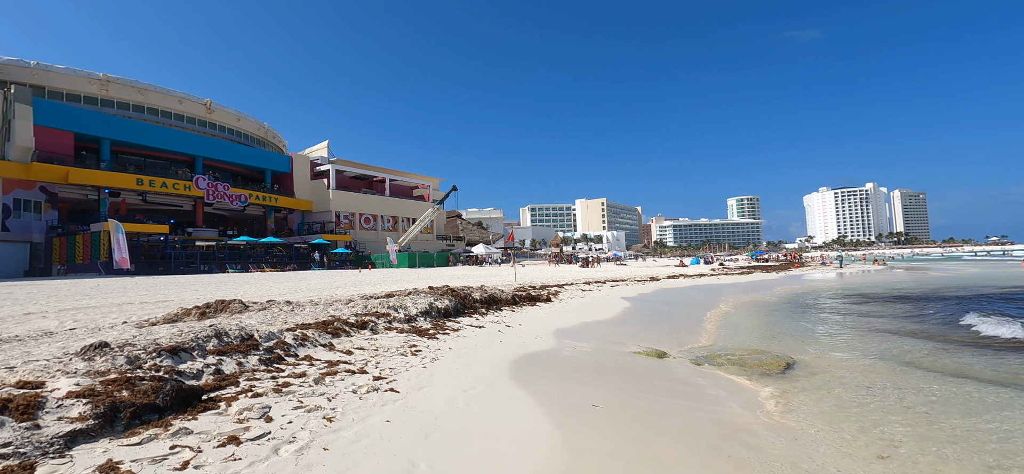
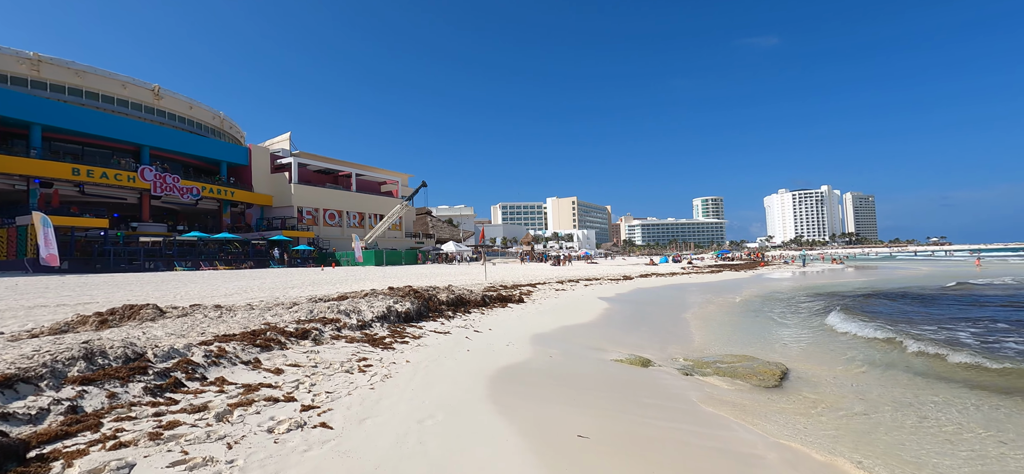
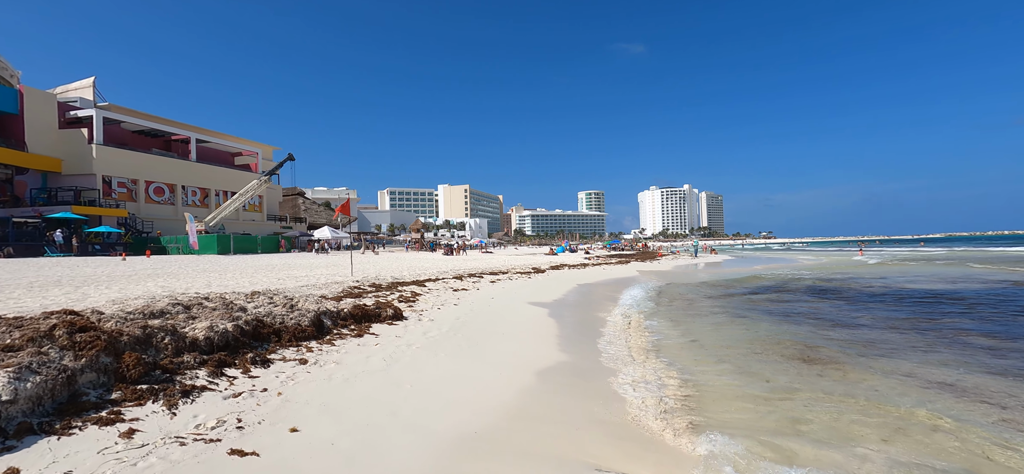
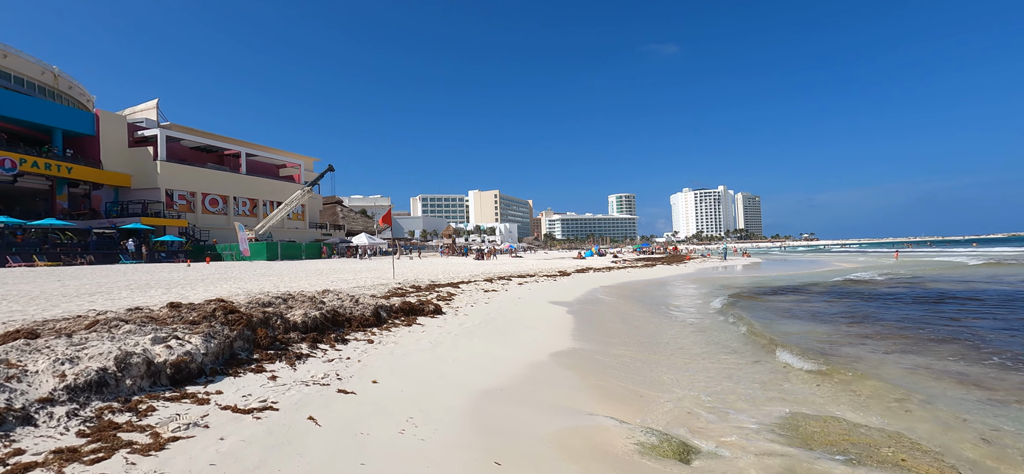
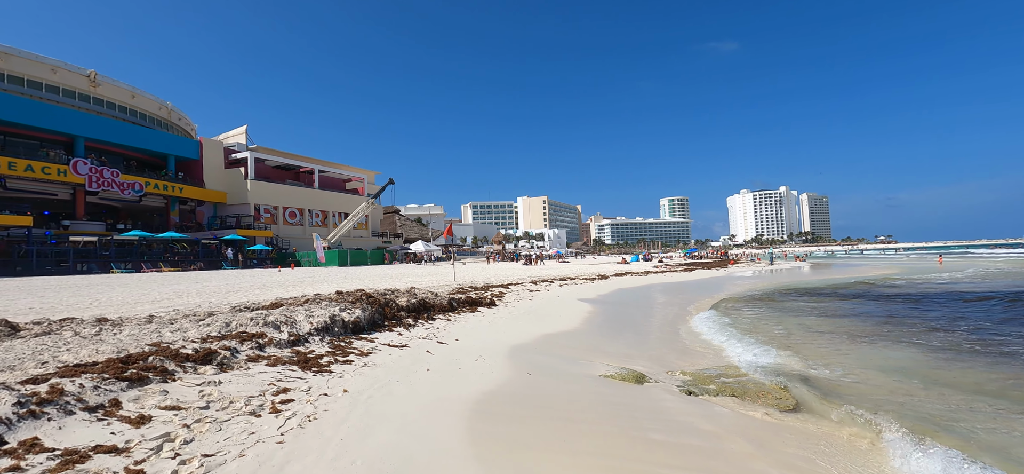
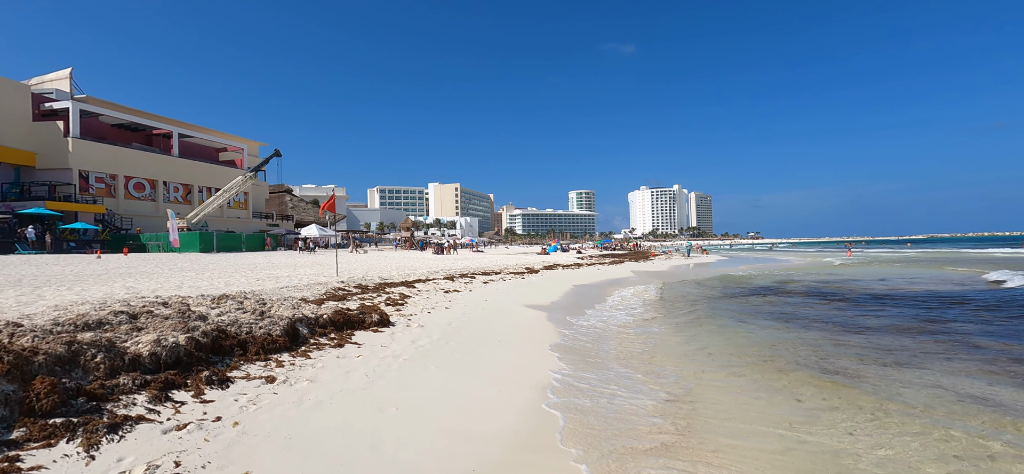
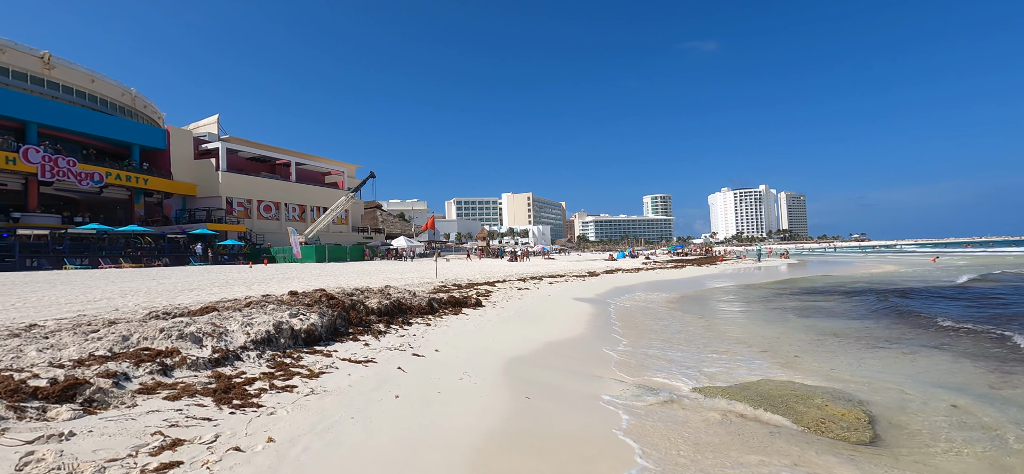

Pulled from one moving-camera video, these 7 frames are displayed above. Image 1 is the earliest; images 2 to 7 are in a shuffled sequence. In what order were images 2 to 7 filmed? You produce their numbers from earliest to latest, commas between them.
2, 5, 7, 4, 3, 6
